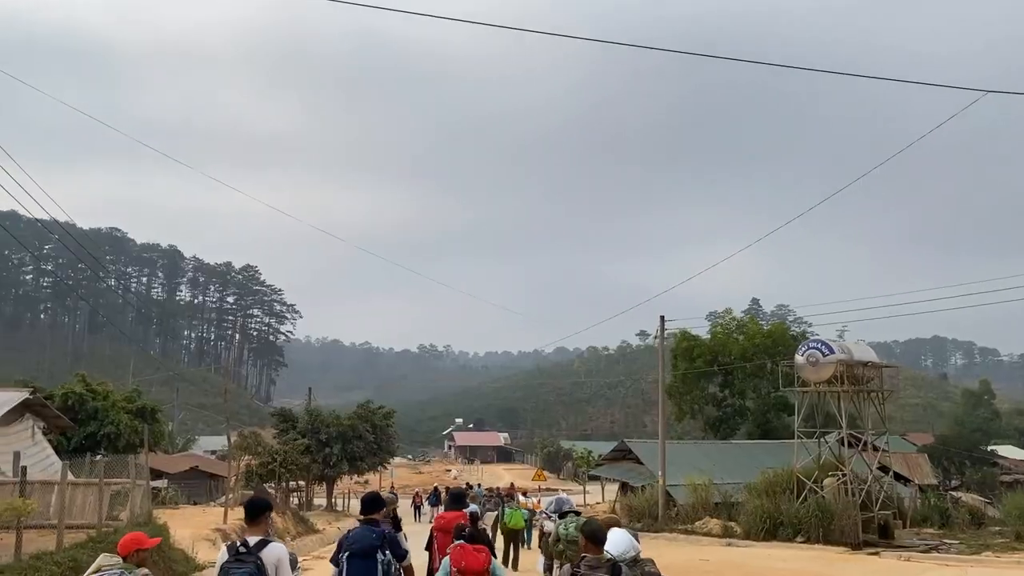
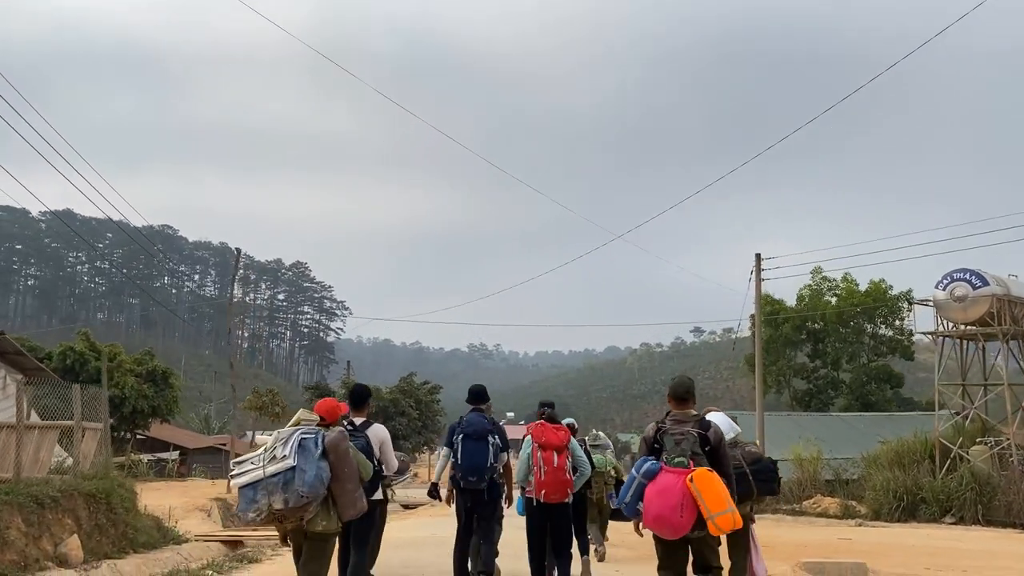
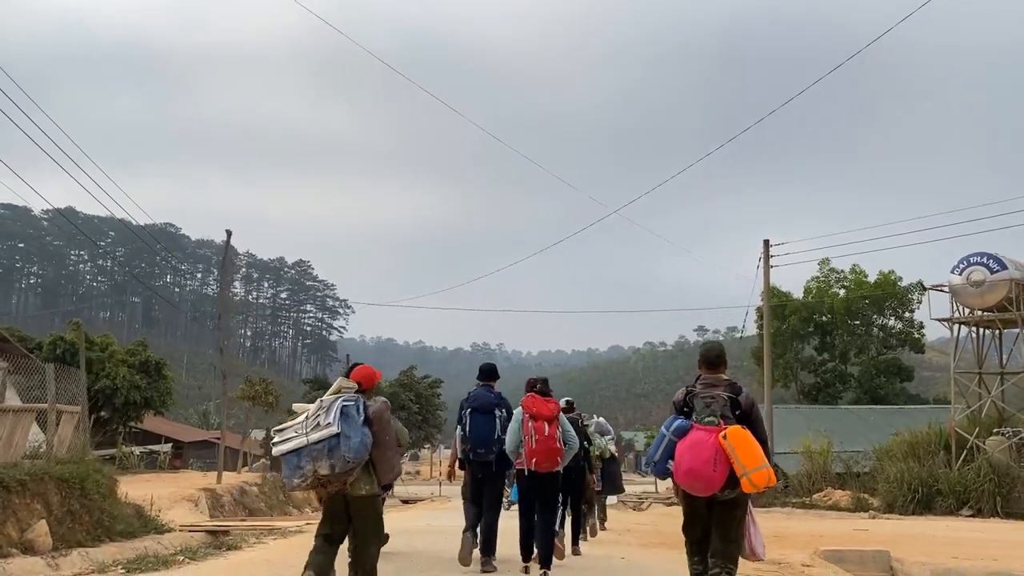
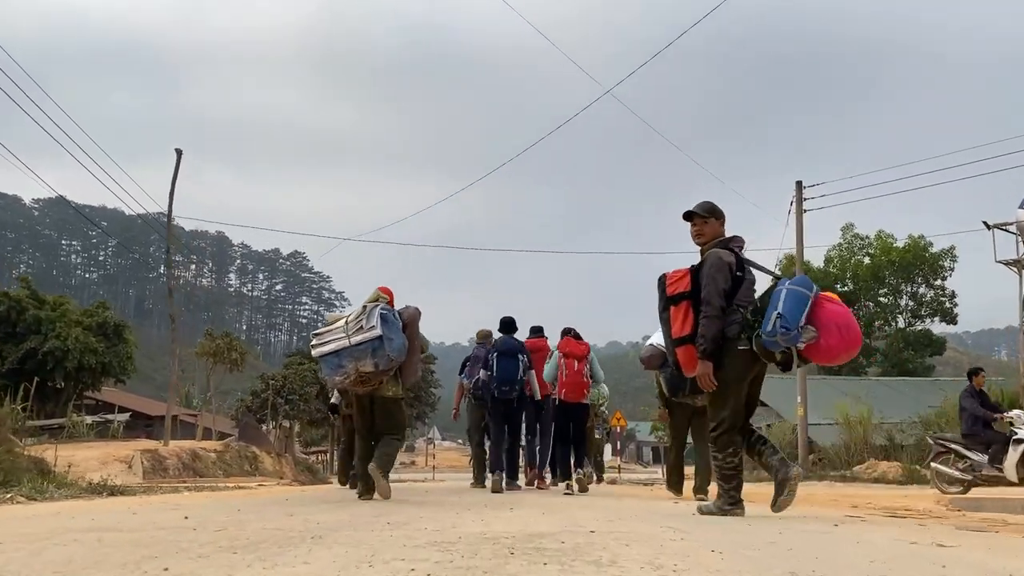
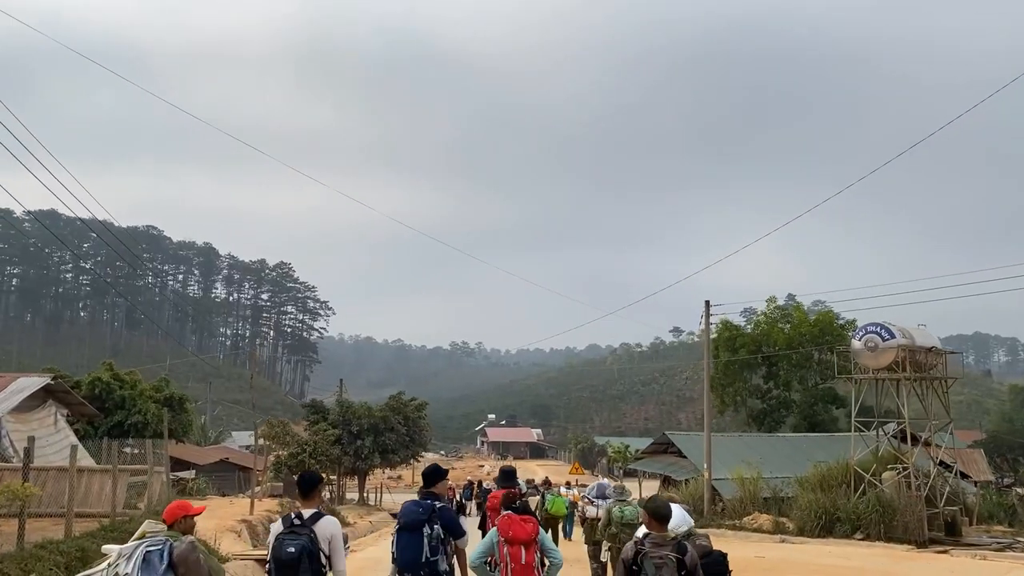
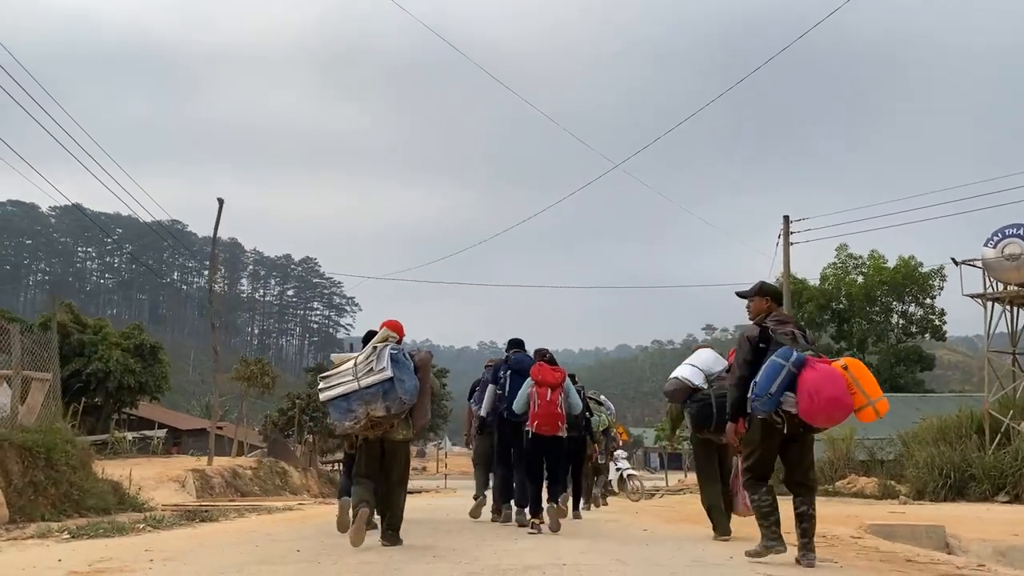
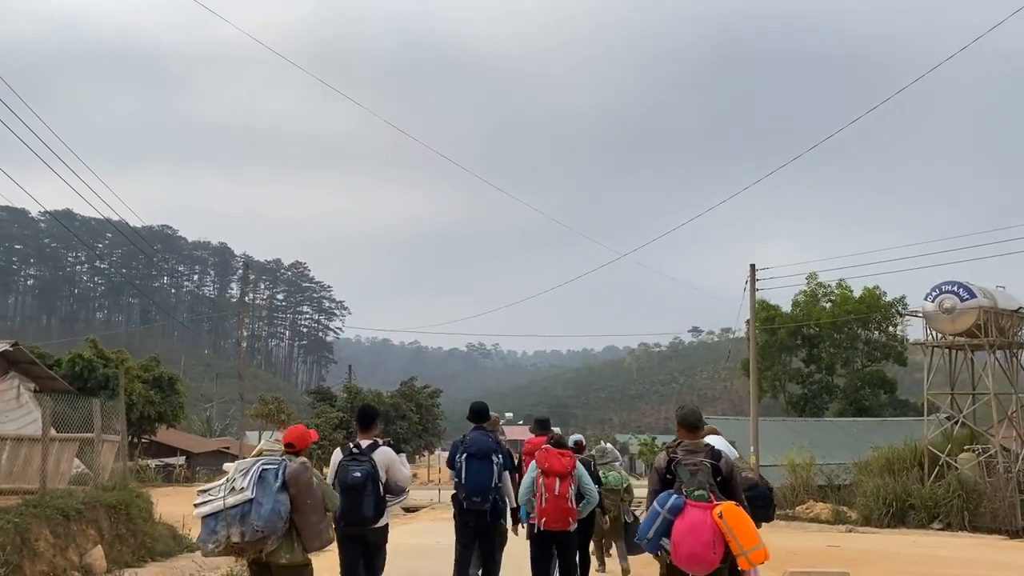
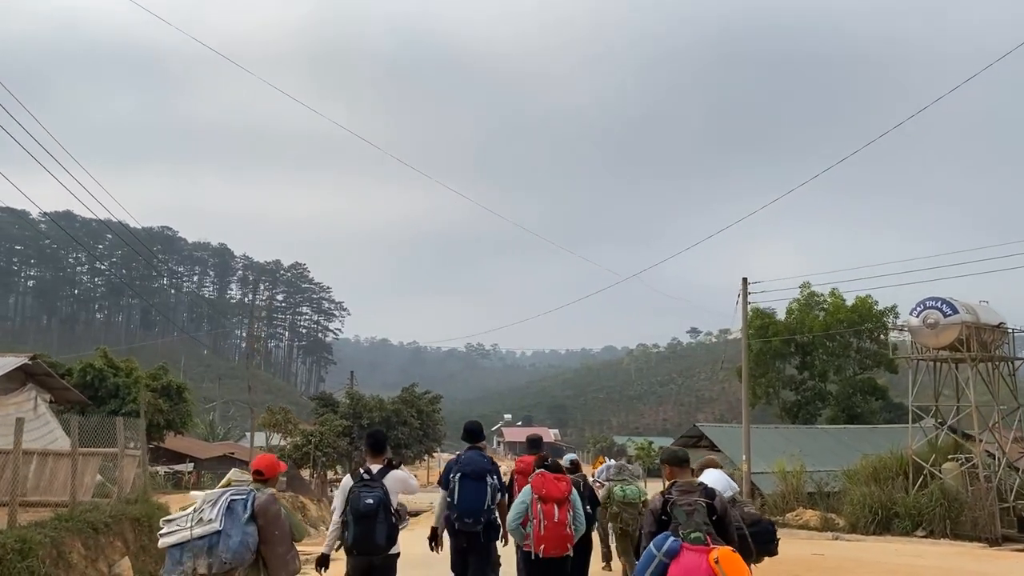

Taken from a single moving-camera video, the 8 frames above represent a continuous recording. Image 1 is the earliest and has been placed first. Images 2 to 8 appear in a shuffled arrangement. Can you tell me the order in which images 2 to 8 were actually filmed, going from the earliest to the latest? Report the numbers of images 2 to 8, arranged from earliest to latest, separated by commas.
5, 8, 7, 2, 3, 6, 4
